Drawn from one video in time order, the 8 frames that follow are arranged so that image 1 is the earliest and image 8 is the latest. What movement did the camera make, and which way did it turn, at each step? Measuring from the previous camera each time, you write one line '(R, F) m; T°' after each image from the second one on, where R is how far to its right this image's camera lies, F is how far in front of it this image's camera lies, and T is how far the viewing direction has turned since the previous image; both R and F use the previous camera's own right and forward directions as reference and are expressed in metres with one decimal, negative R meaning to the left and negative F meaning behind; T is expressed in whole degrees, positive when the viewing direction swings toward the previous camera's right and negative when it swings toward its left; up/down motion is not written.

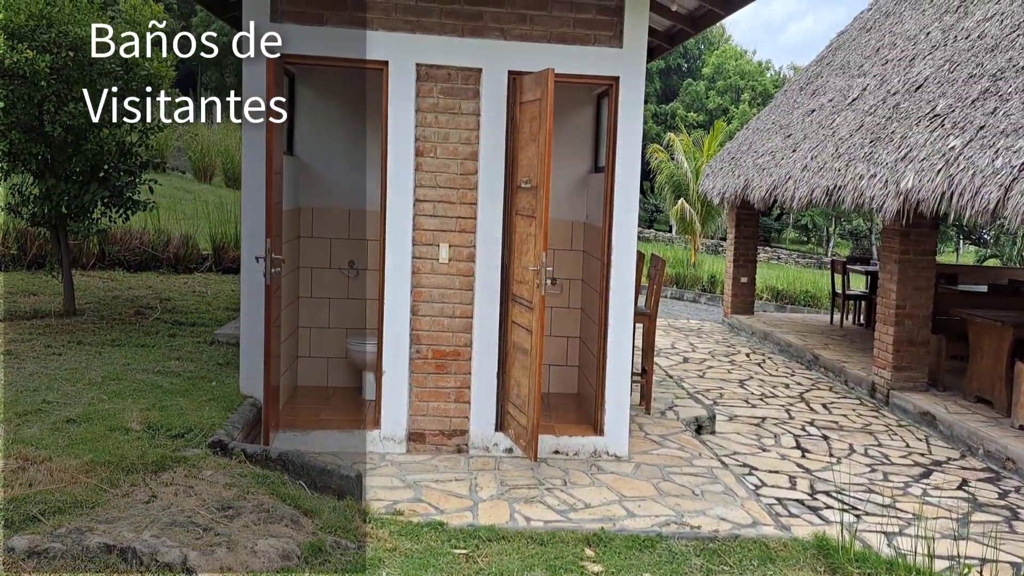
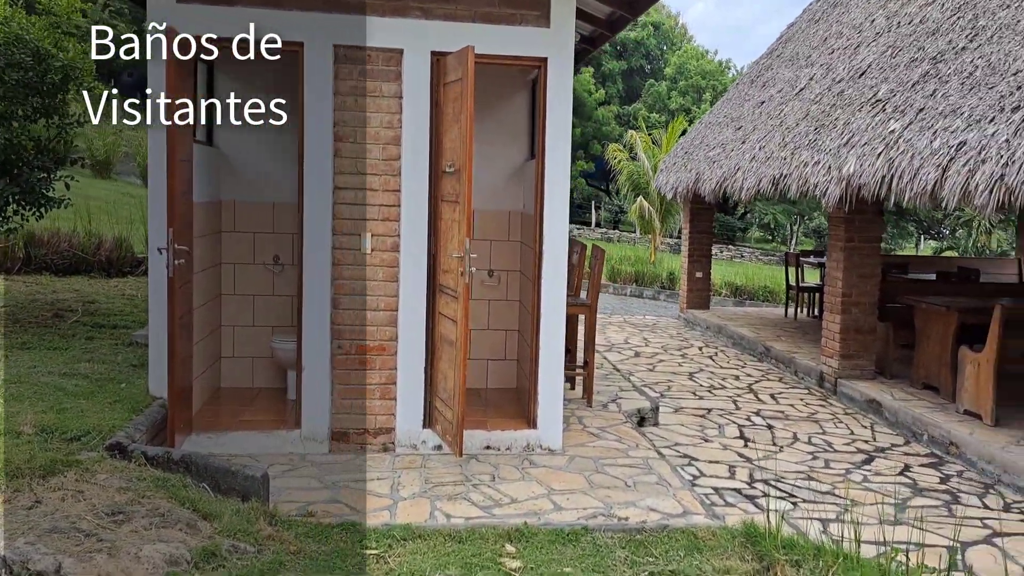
(+0.3, +0.2) m; +2°
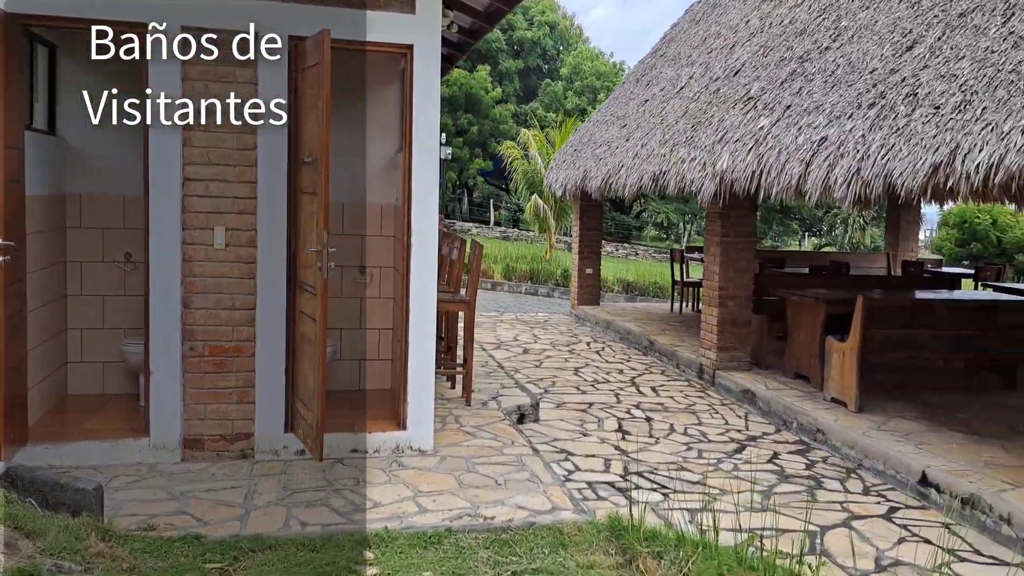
(+0.2, +0.1) m; +7°
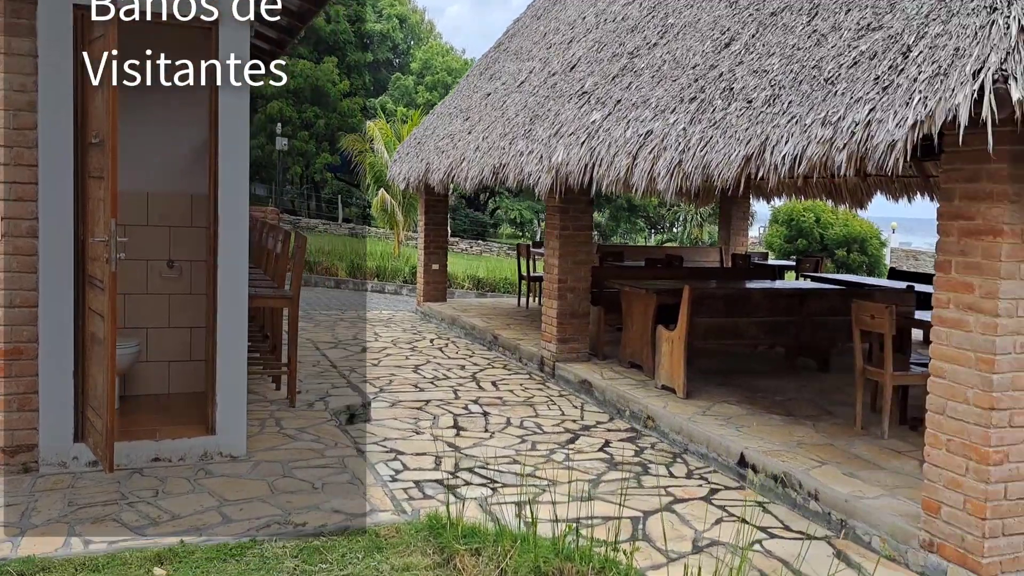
(+0.2, +0.1) m; +10°
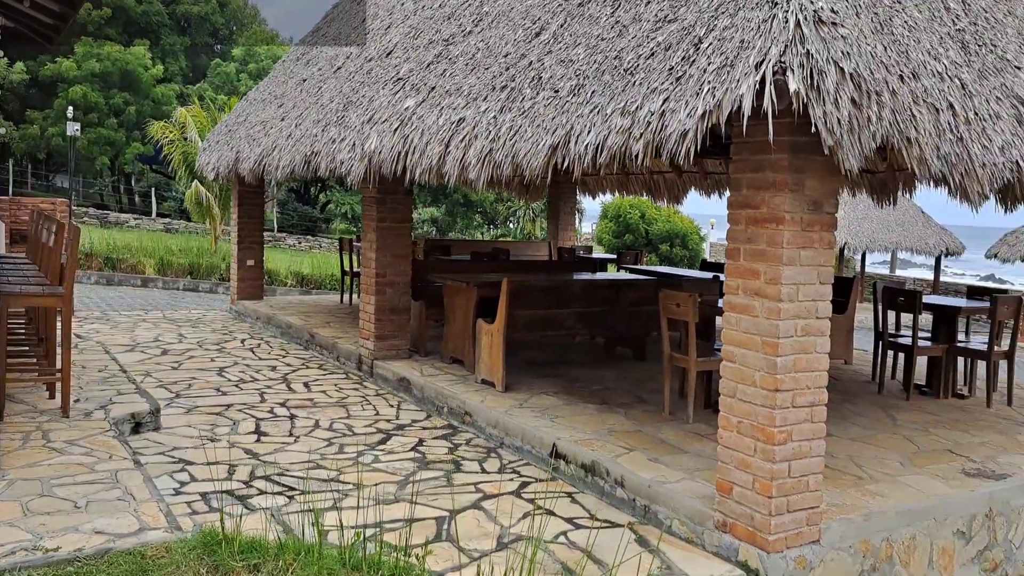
(+0.2, +0.2) m; +11°
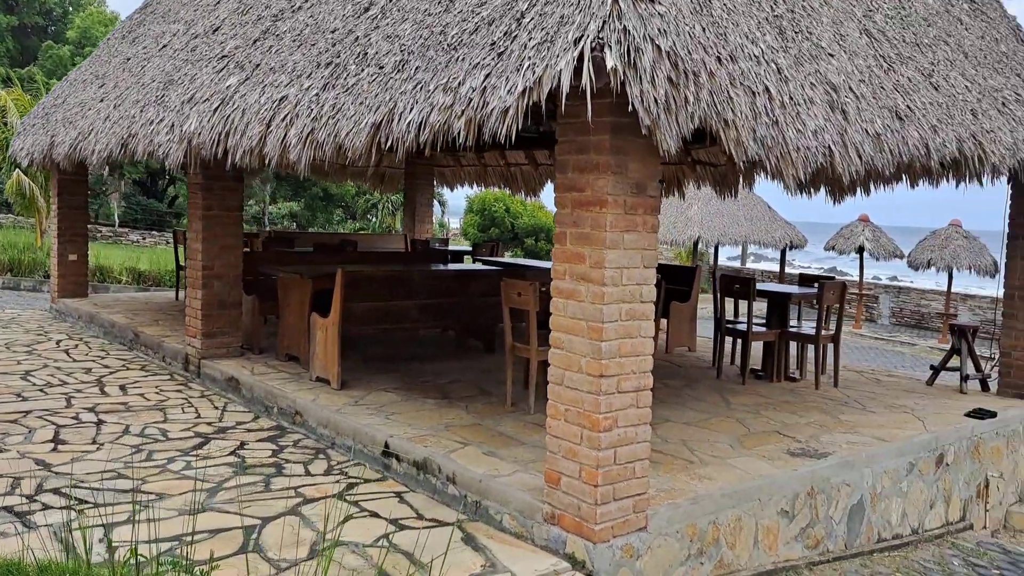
(+0.3, +0.2) m; +9°
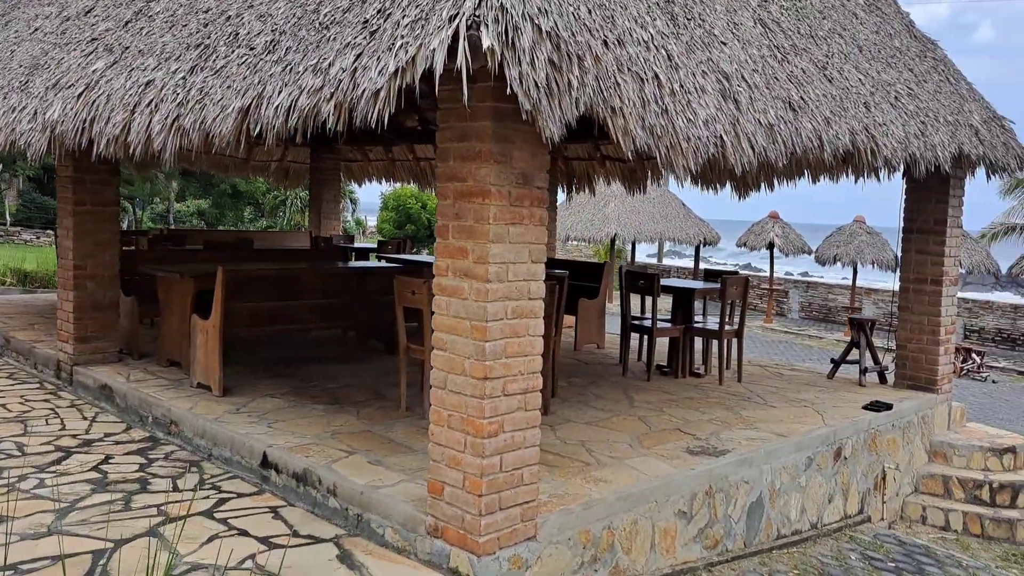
(+0.2, +0.2) m; +5°
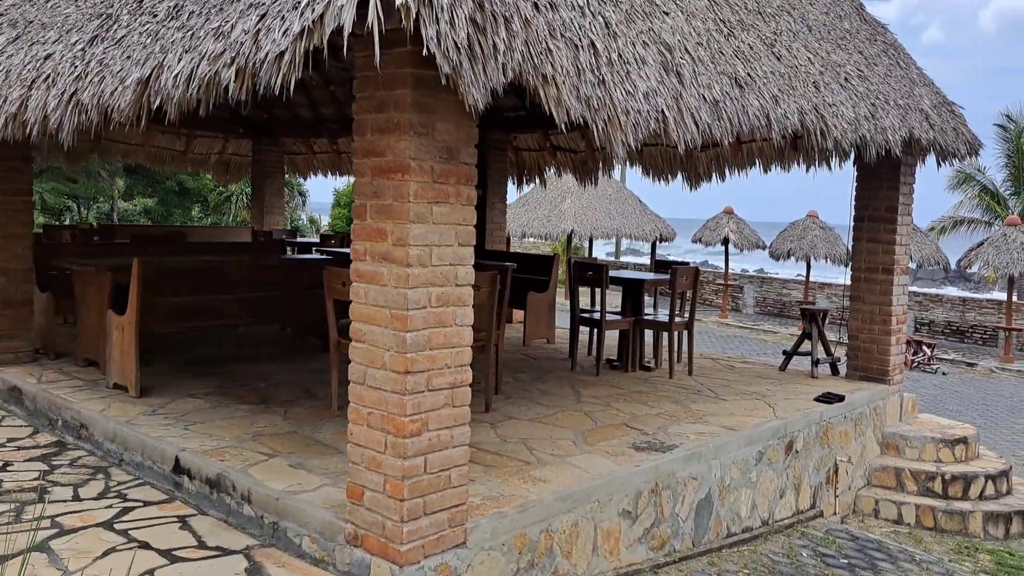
(+0.1, +0.3) m; +3°
